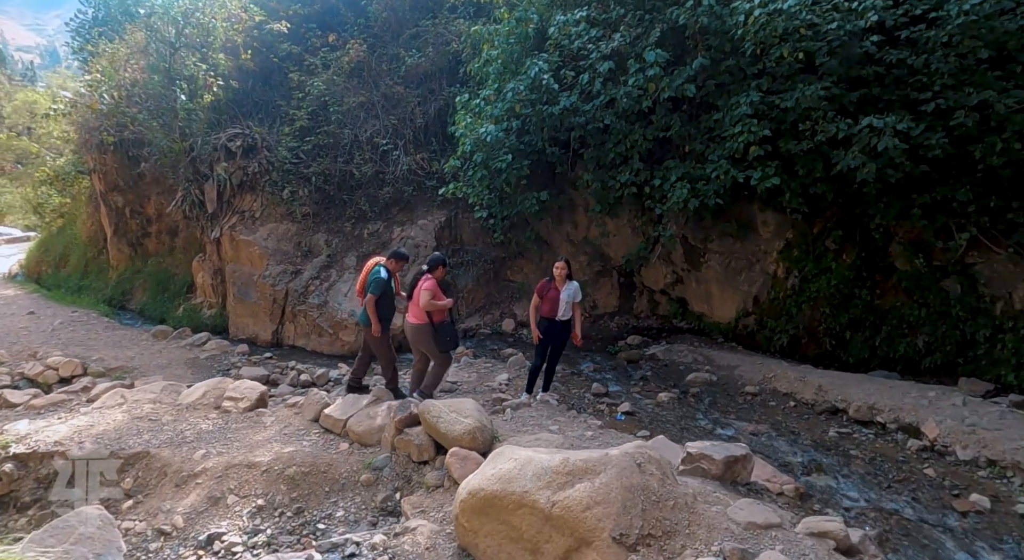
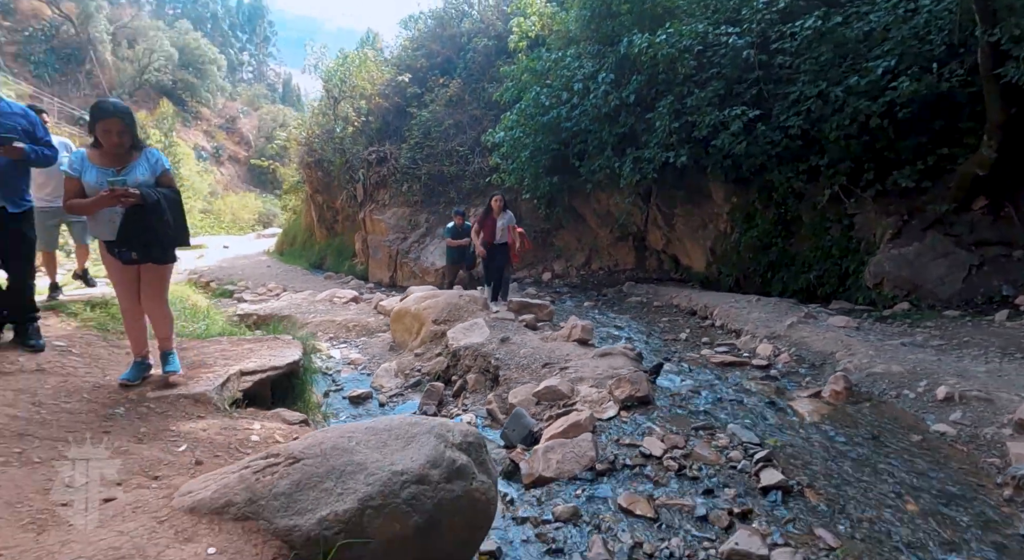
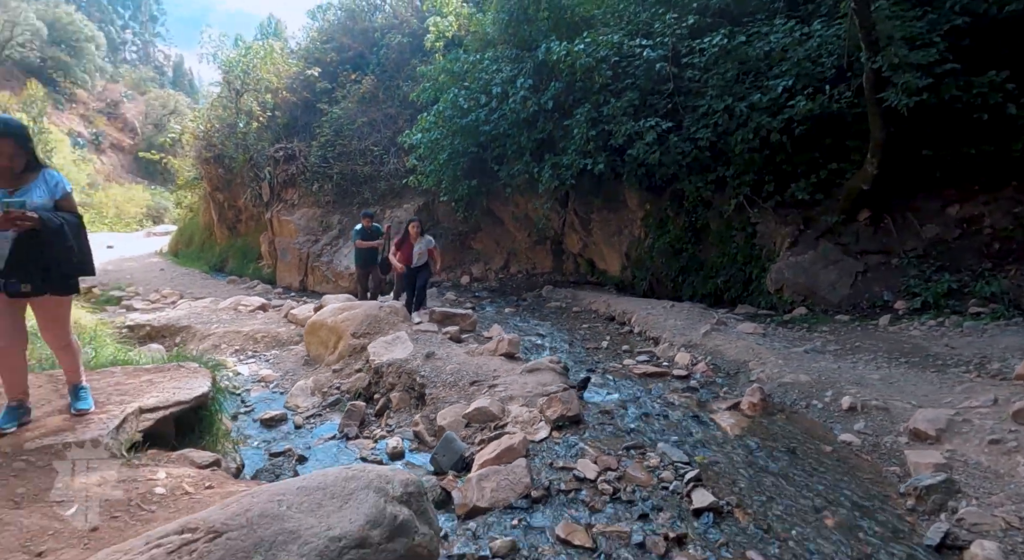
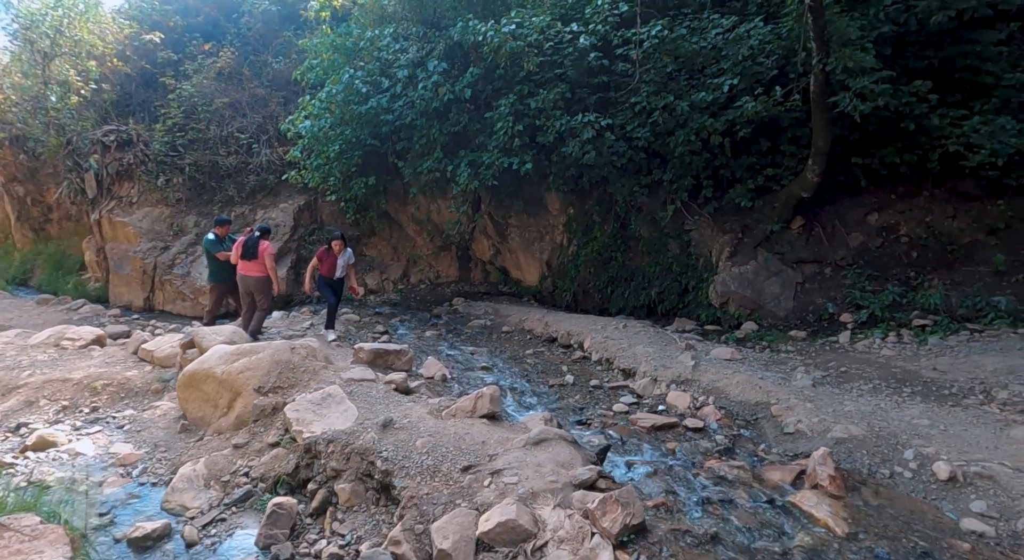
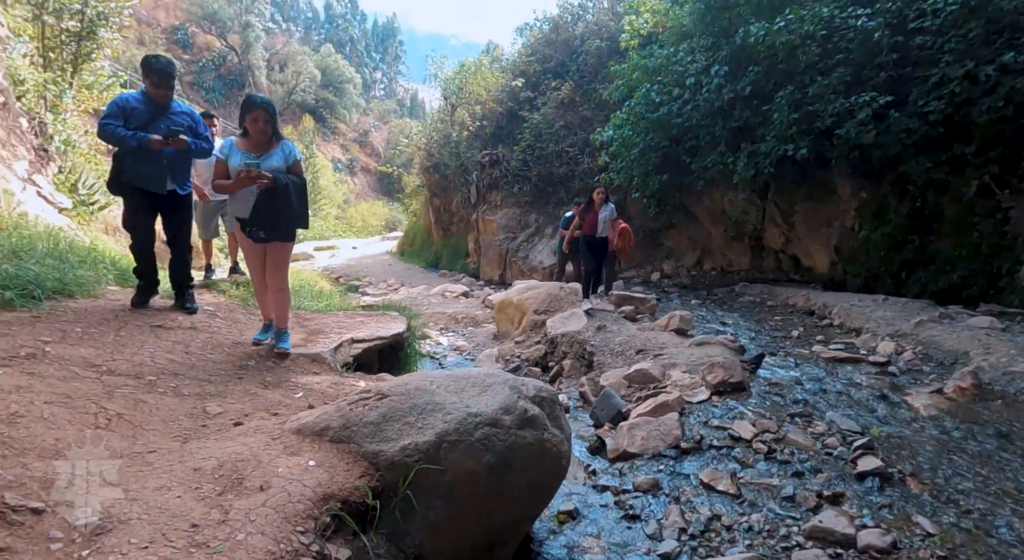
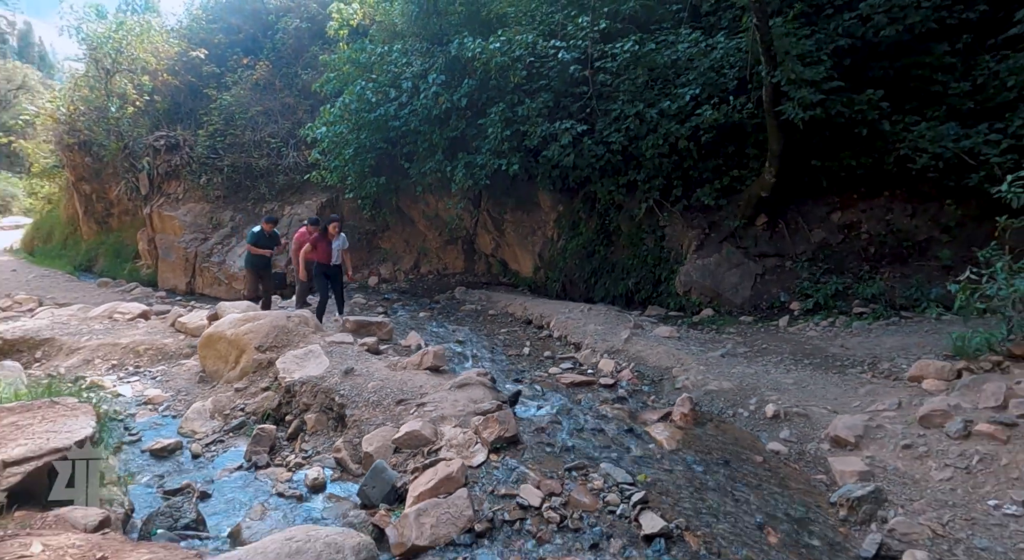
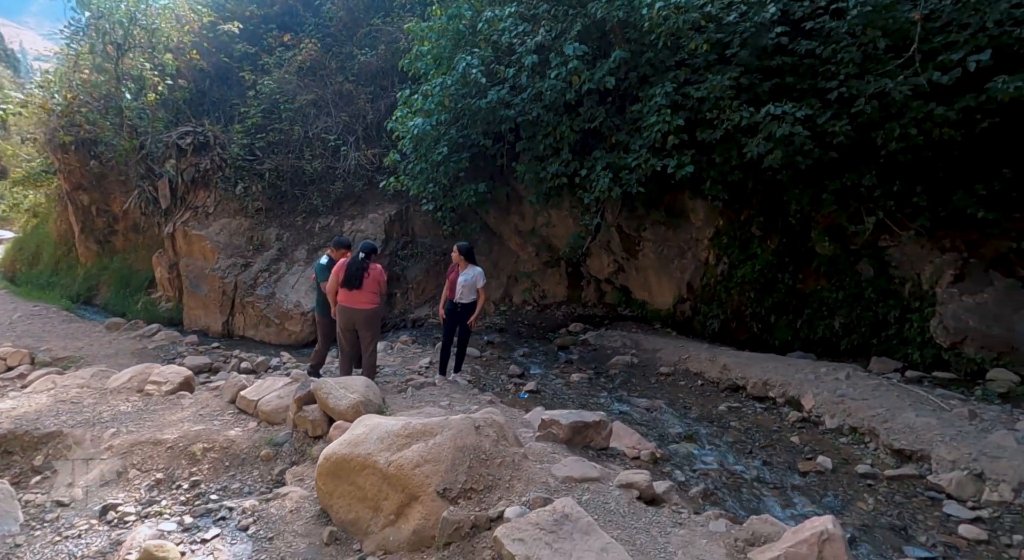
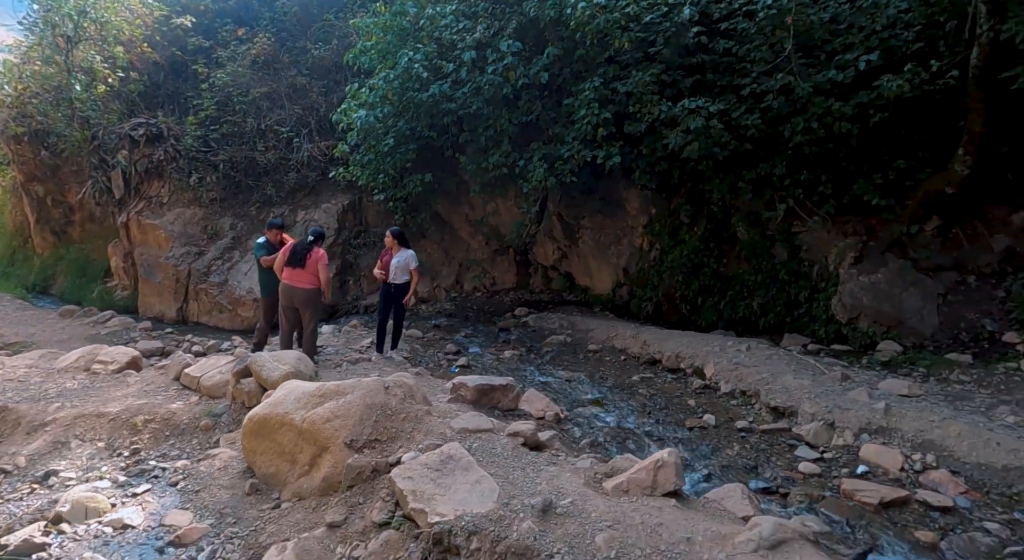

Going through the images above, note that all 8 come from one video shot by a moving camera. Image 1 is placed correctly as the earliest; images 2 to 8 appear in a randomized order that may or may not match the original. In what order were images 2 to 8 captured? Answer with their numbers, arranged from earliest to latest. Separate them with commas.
7, 8, 4, 6, 3, 2, 5
